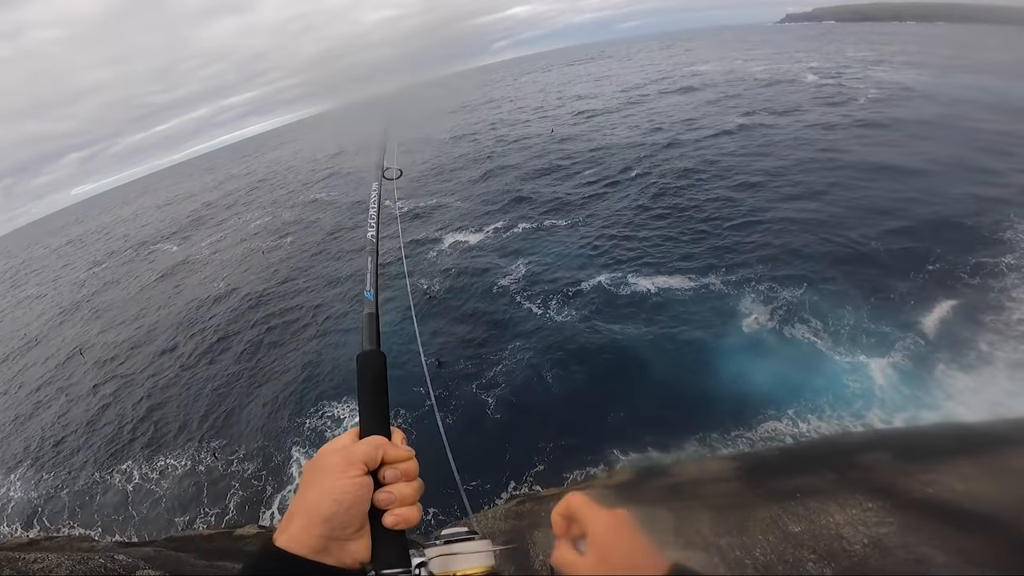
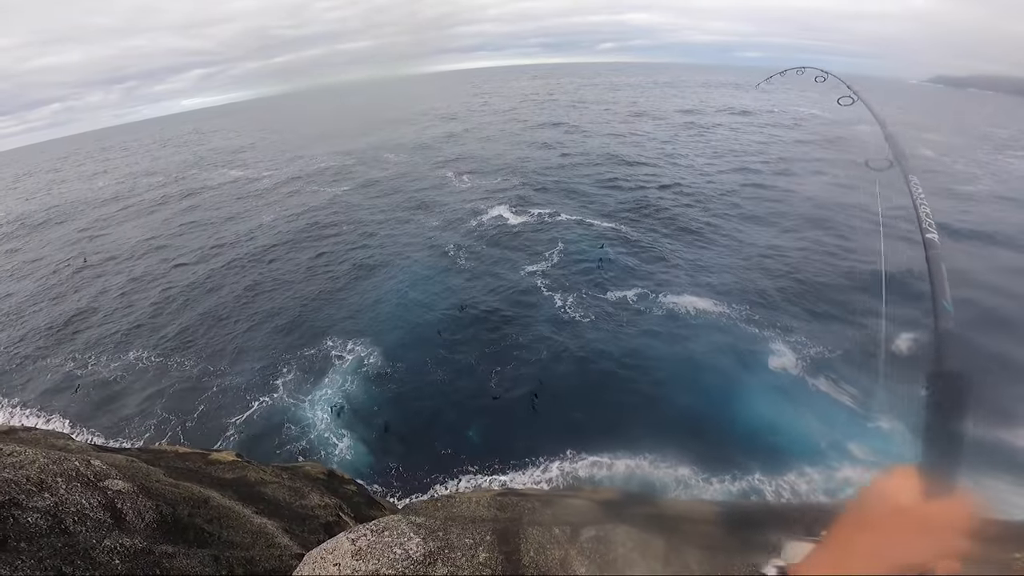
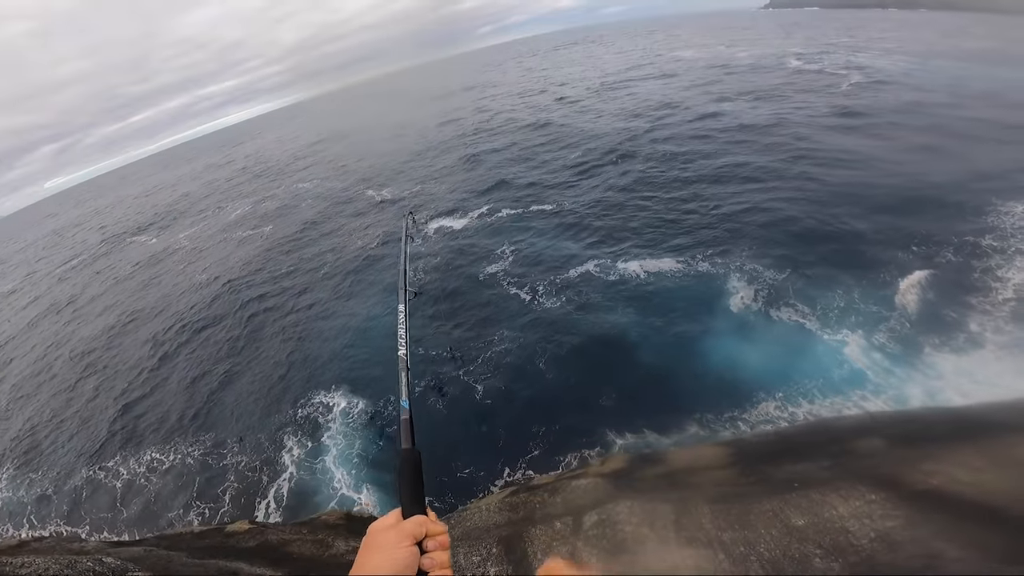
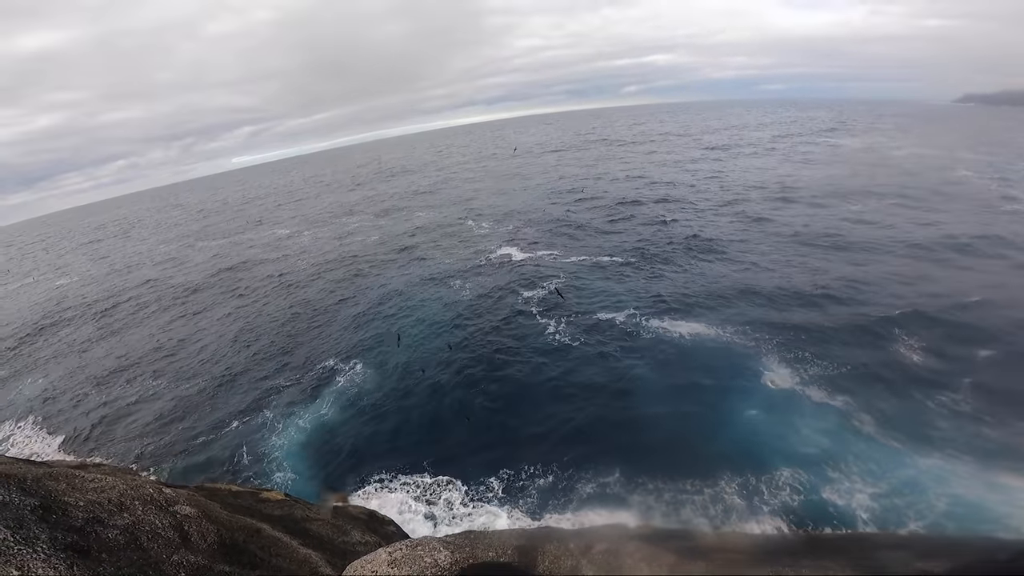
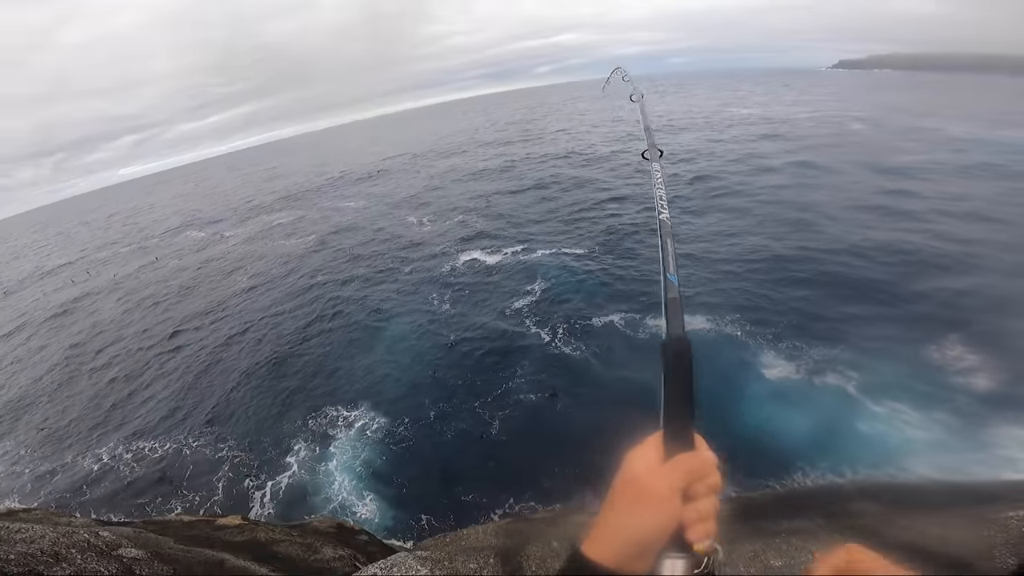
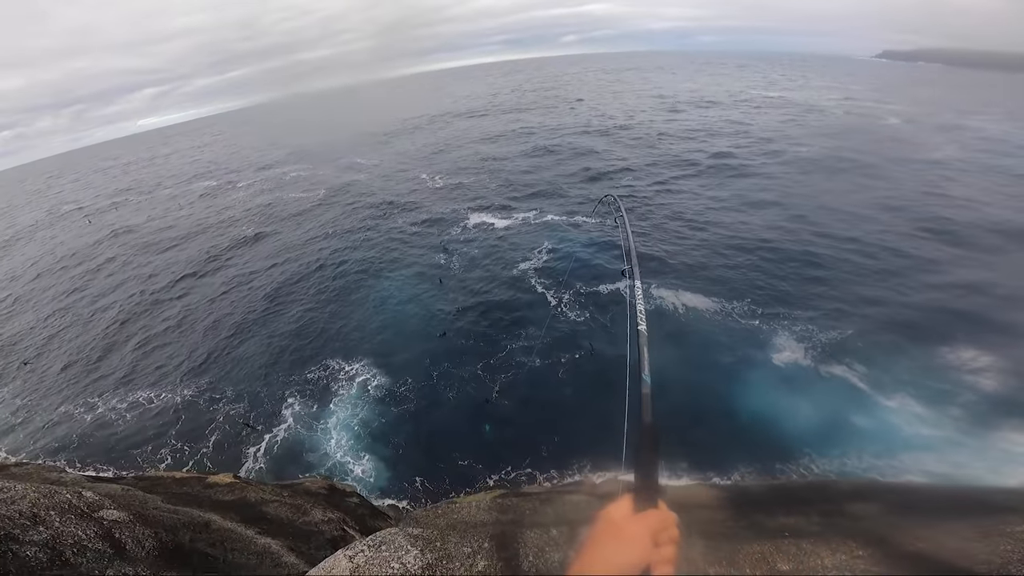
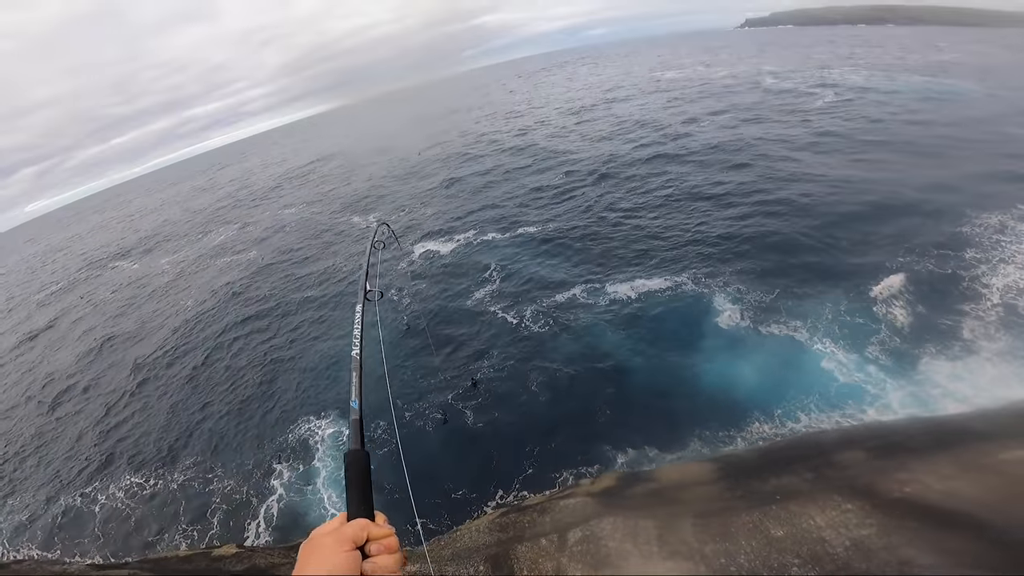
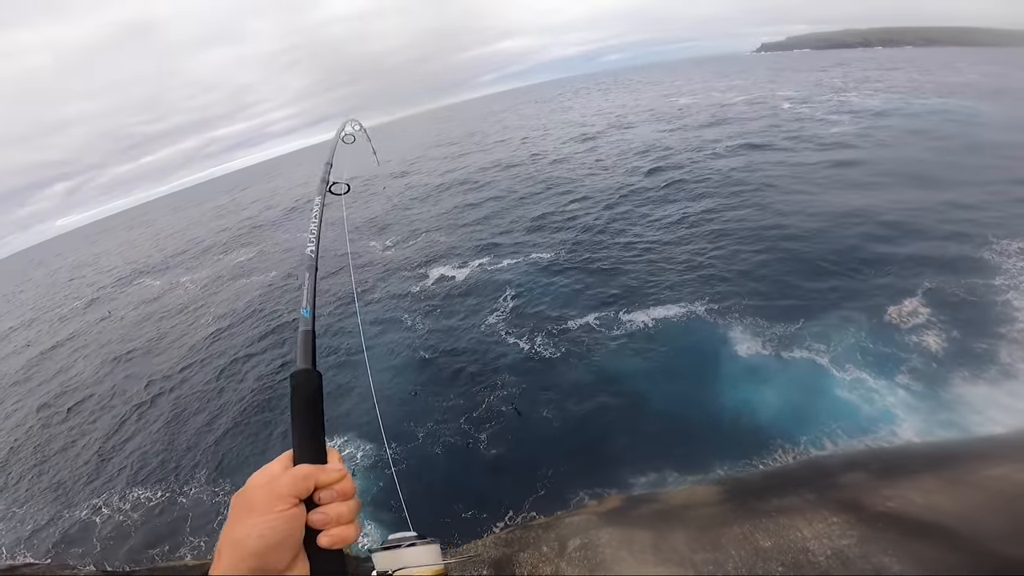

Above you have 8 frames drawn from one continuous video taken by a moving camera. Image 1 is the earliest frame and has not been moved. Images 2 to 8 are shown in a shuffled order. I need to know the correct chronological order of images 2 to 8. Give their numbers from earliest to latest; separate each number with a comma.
3, 7, 8, 5, 6, 2, 4
